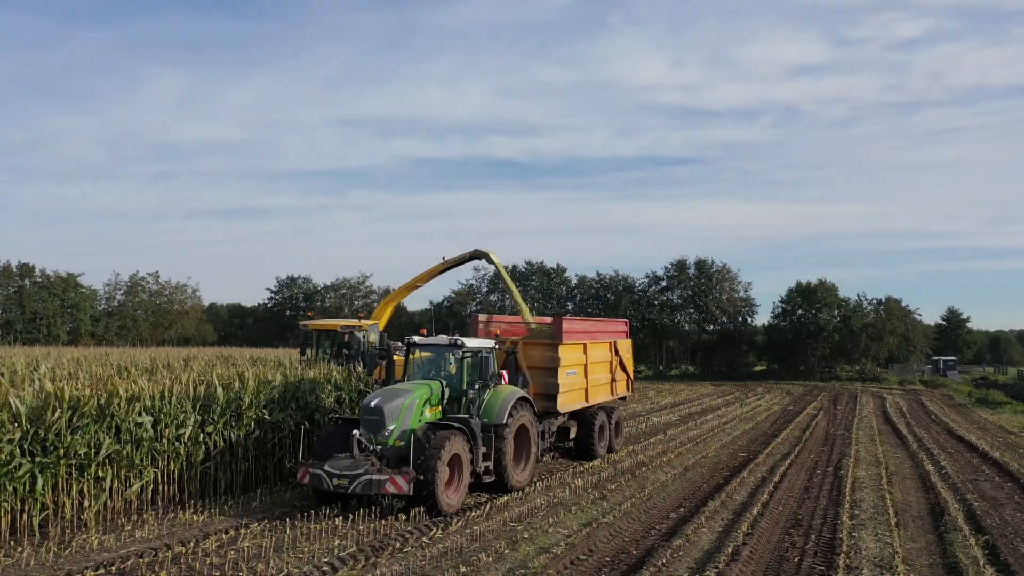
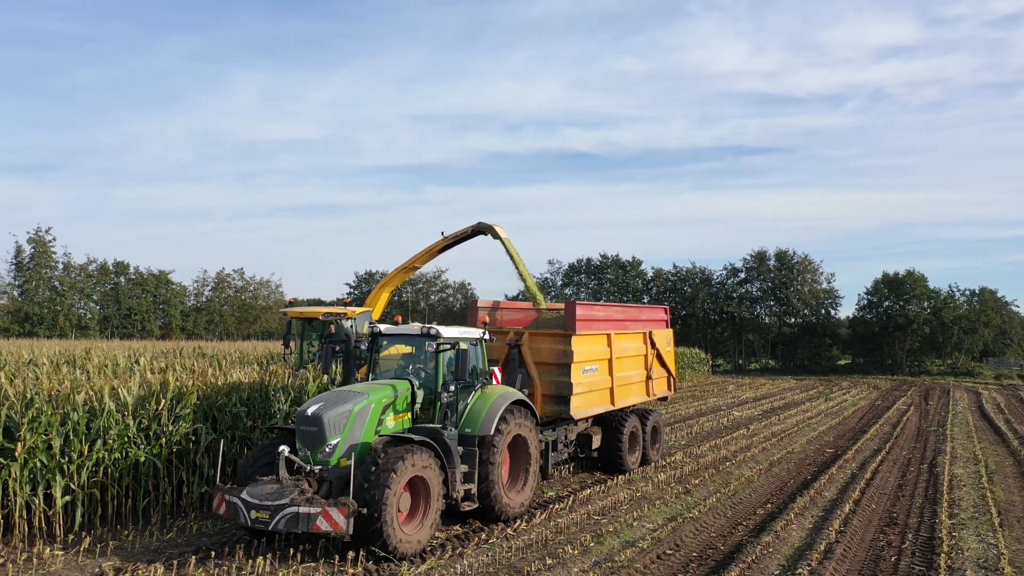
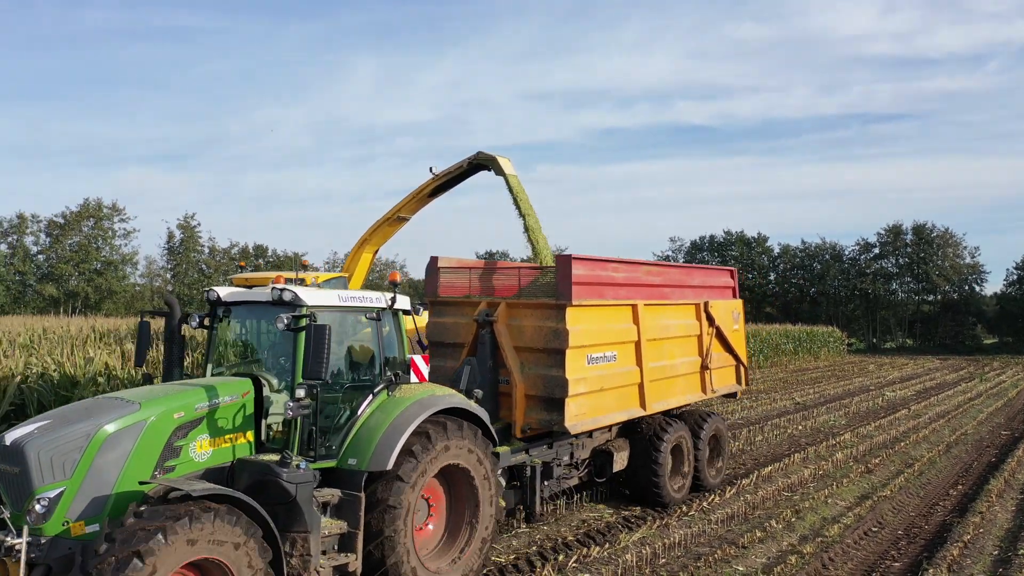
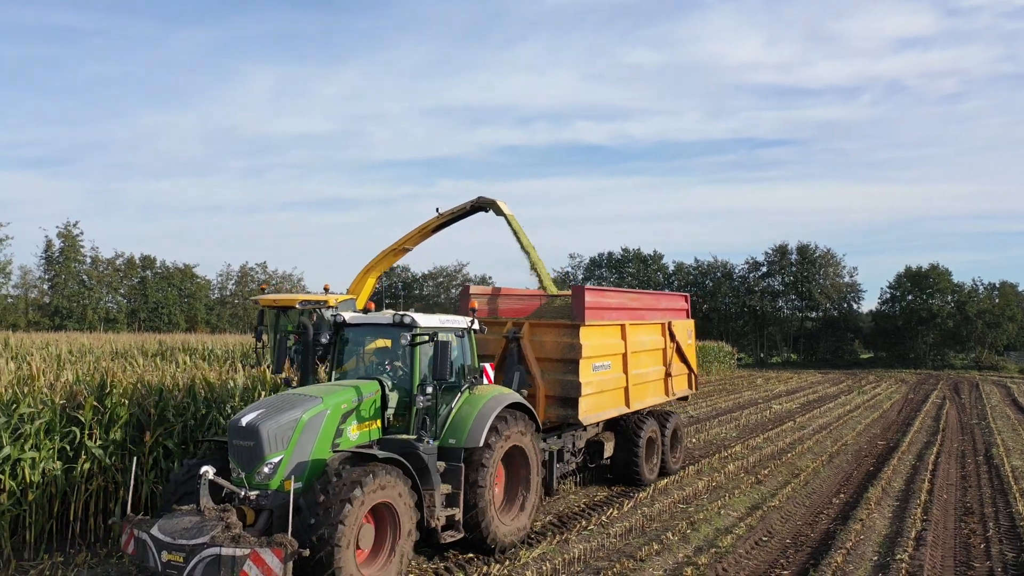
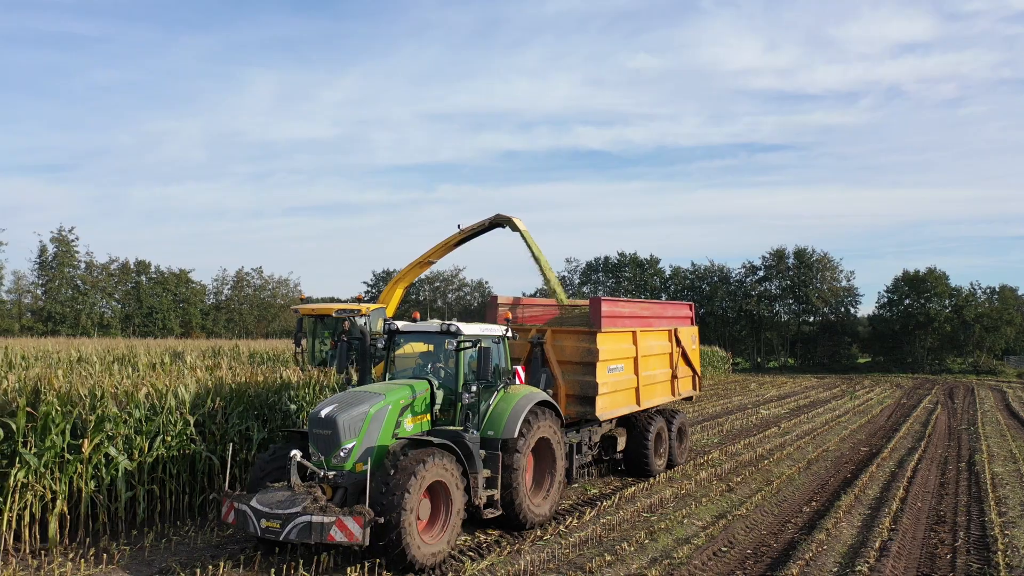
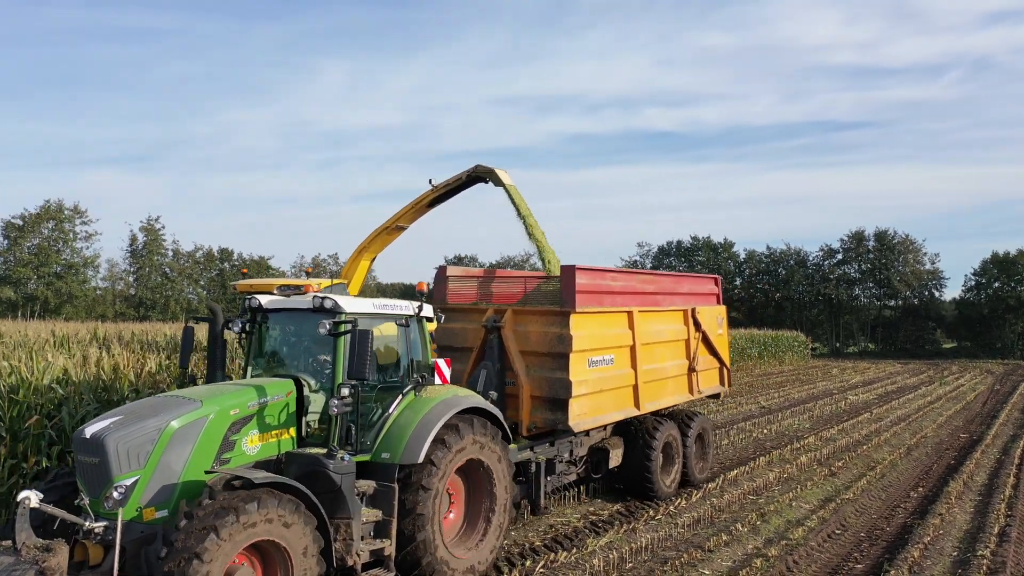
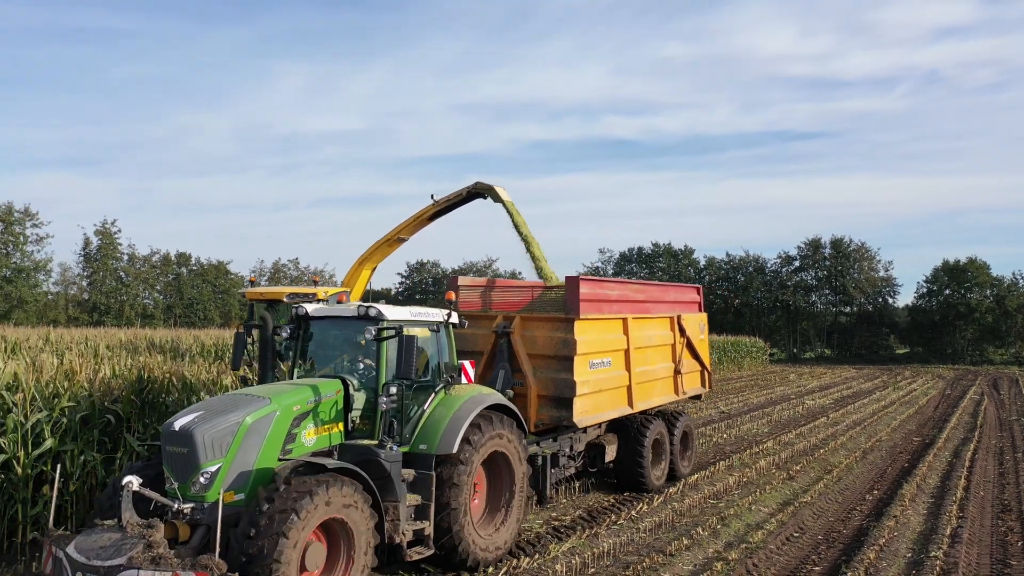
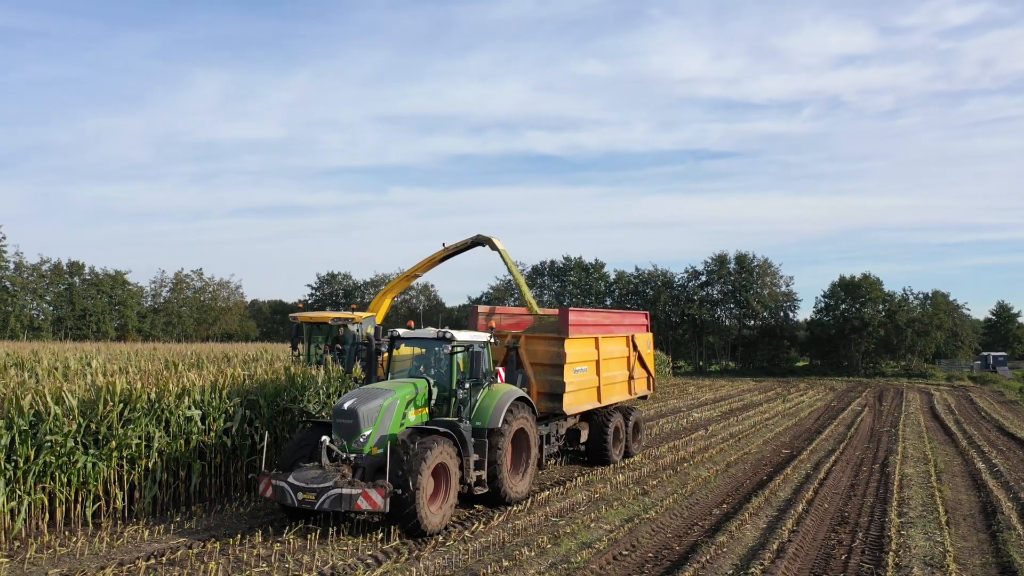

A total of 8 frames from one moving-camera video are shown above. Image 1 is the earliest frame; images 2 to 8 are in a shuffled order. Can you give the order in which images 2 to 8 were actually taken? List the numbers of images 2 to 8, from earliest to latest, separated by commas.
8, 2, 5, 4, 7, 6, 3
